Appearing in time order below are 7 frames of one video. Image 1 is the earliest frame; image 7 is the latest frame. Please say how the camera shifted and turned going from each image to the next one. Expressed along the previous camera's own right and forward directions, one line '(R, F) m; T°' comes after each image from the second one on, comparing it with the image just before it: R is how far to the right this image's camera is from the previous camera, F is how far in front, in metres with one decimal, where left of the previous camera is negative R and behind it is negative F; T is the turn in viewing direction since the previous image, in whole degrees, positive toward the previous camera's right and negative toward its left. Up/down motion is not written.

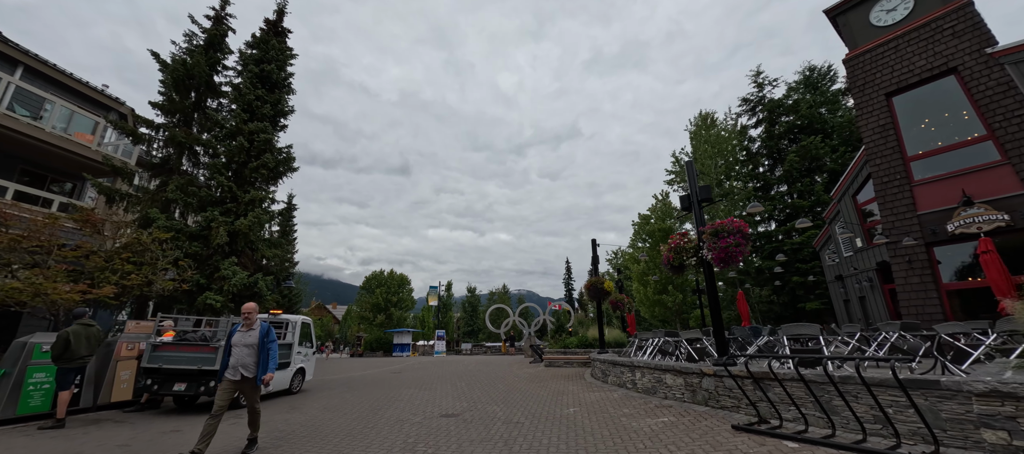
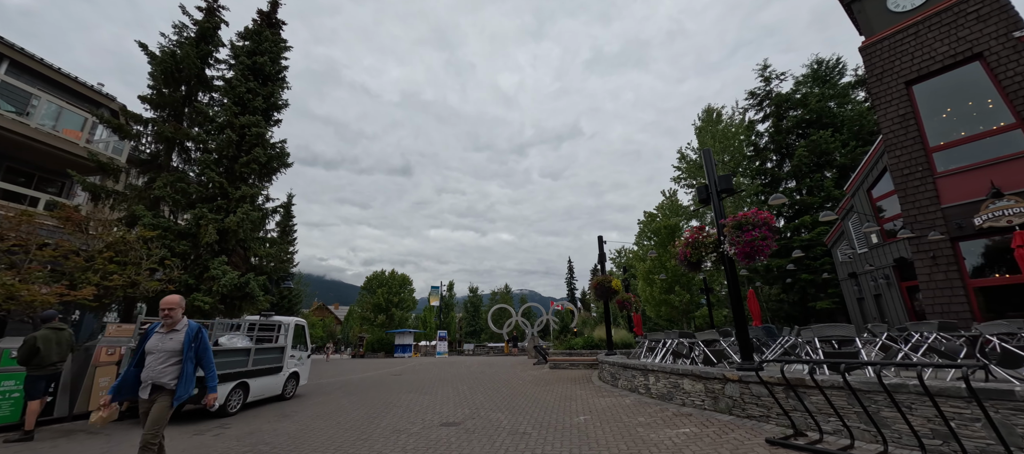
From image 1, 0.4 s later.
(0.0, +0.5) m; 0°
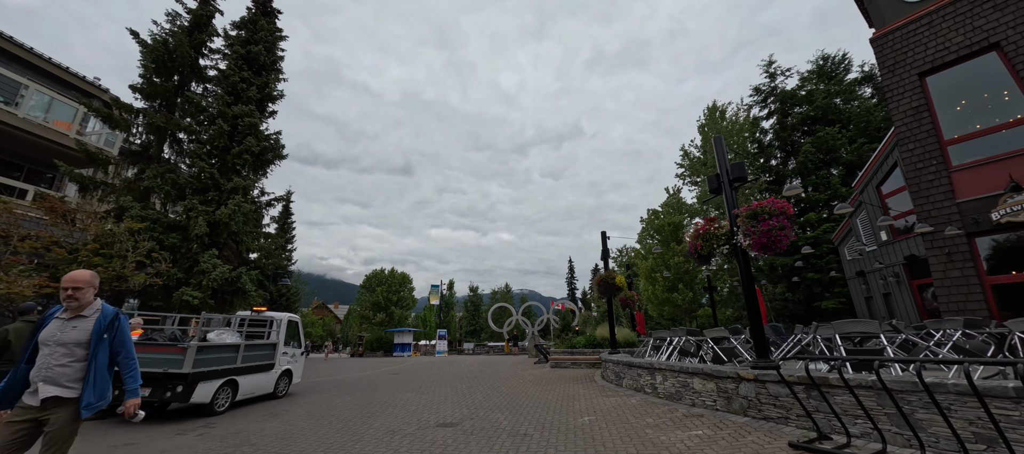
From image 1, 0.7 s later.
(0.0, +0.4) m; 0°
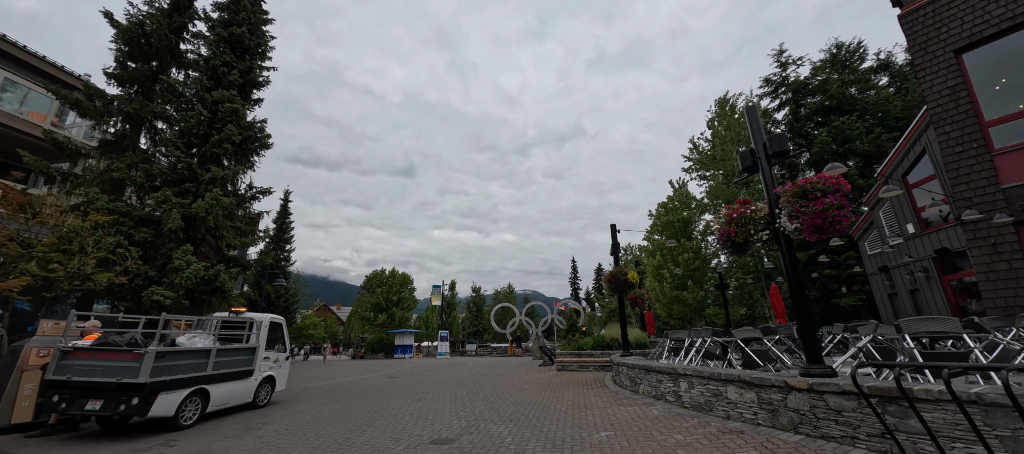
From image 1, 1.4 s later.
(0.0, +0.9) m; 0°
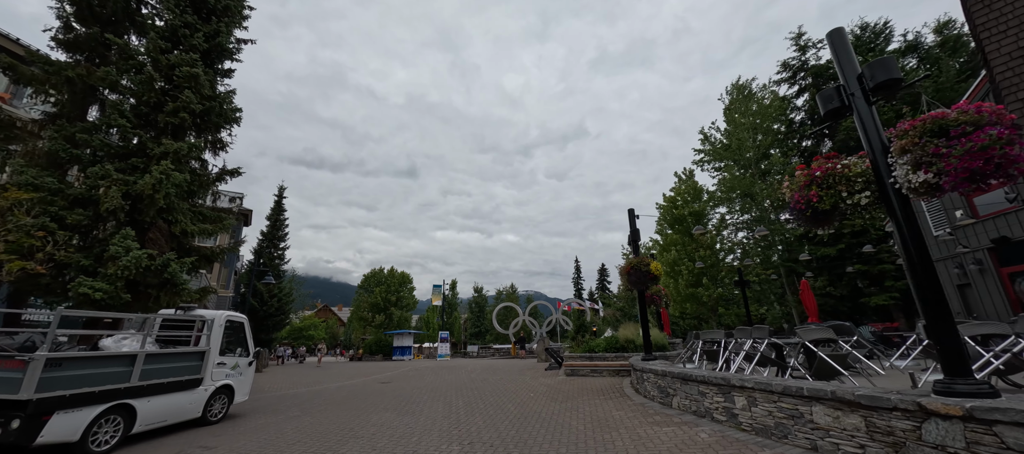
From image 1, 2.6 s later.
(0.0, +1.5) m; 0°
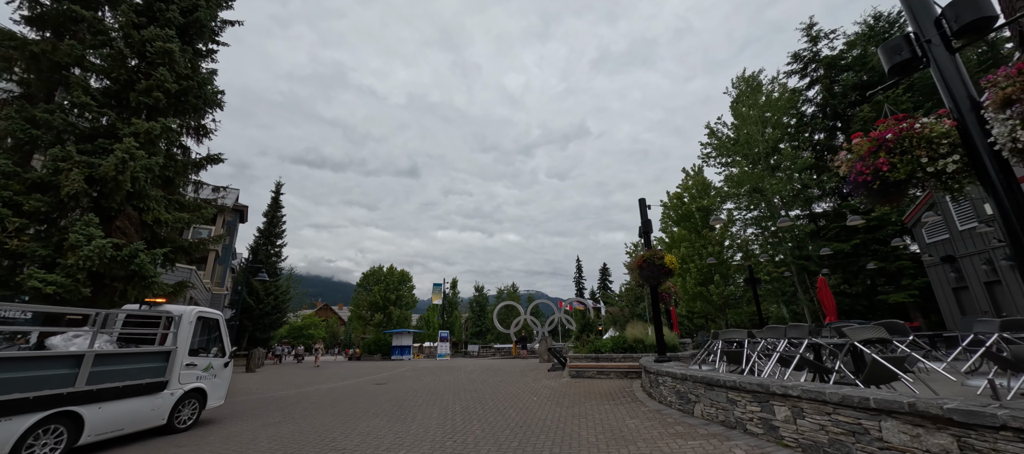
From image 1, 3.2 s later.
(0.0, +0.7) m; 0°
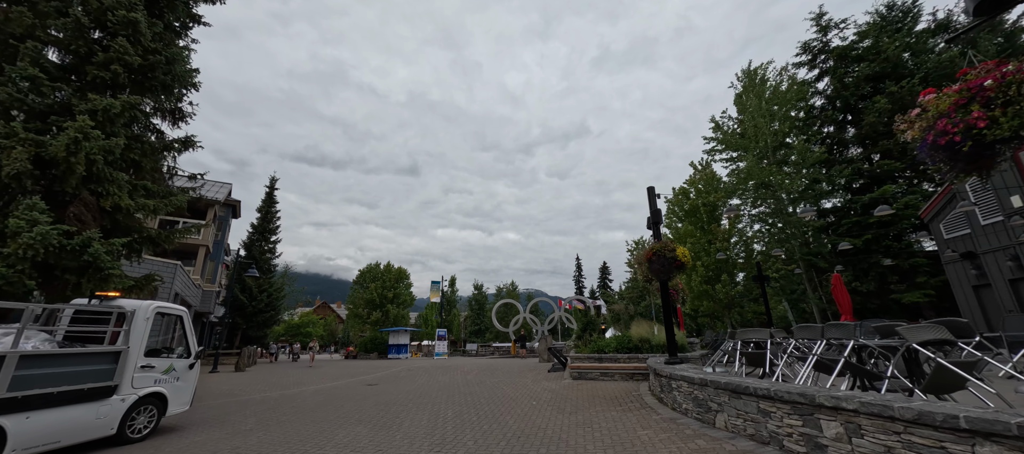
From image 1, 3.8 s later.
(0.0, +0.7) m; 0°
